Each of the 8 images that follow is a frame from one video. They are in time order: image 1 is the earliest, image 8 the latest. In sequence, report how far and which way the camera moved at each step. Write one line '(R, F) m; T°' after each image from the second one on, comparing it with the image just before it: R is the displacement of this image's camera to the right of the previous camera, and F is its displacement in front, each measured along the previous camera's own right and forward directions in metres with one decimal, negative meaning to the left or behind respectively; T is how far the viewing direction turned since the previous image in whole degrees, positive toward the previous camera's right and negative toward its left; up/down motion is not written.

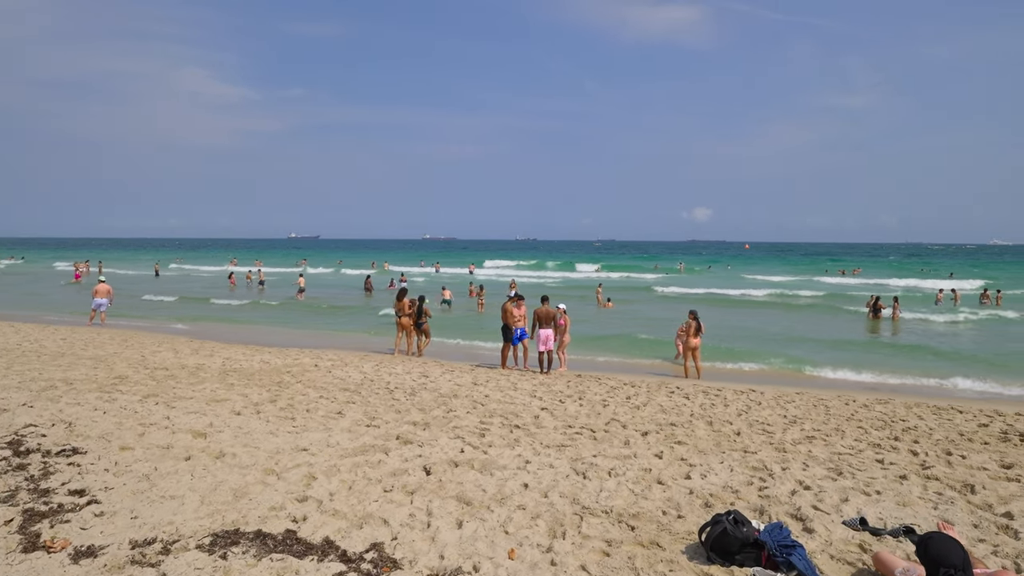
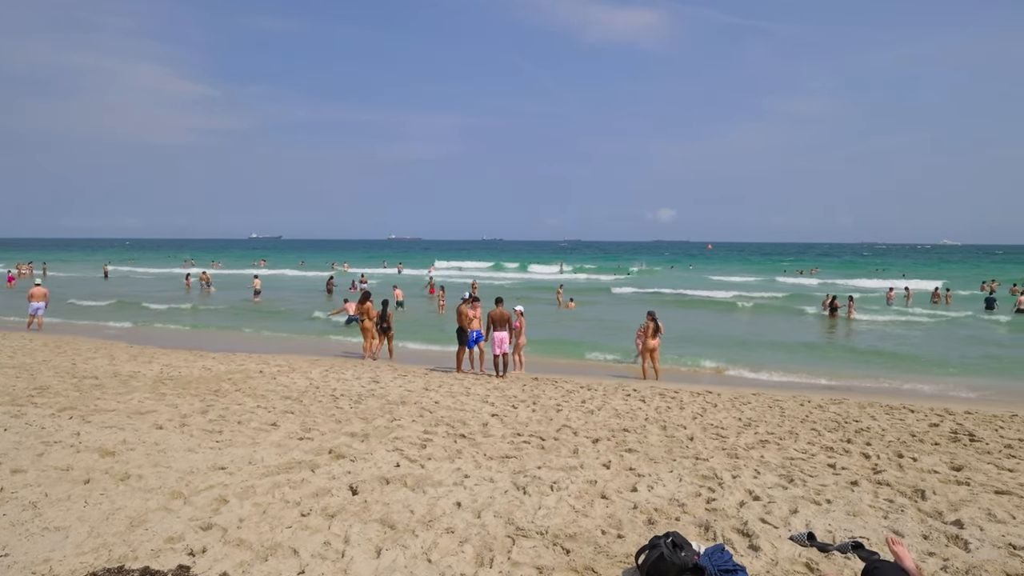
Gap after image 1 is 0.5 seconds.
(+0.2, +0.2) m; +3°
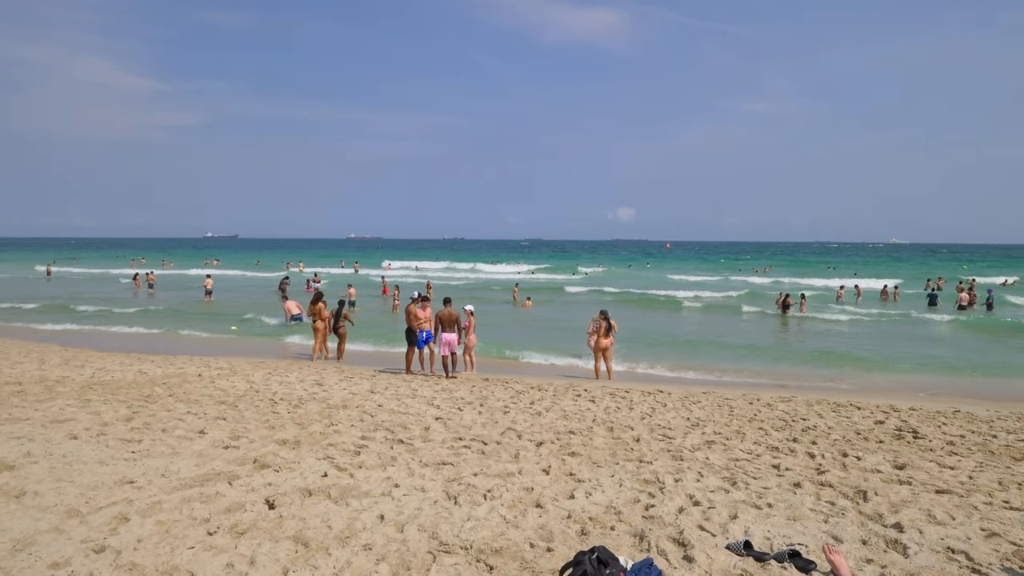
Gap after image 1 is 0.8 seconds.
(+0.2, +0.2) m; +3°
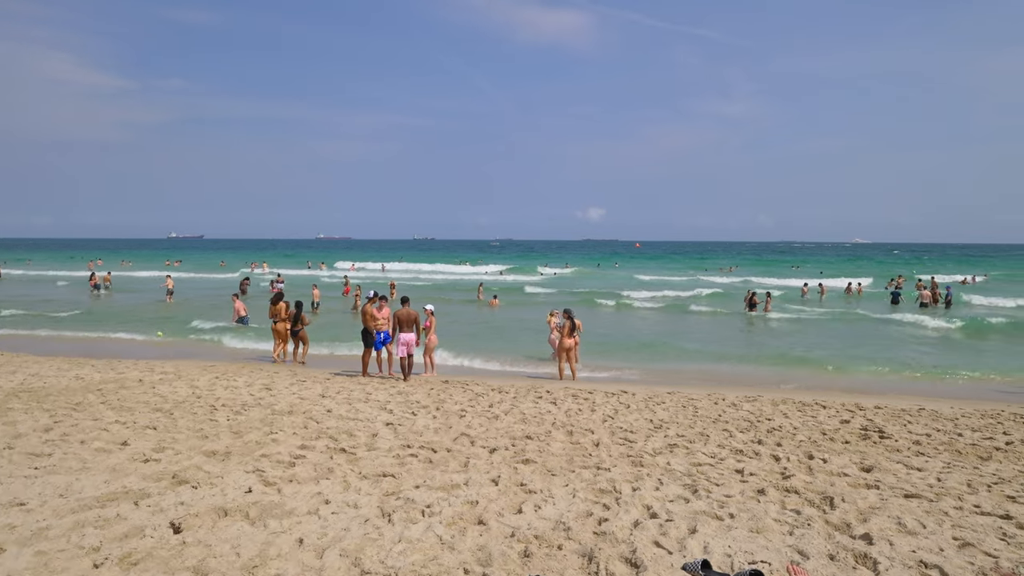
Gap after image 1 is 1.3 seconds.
(+0.1, +0.3) m; +2°
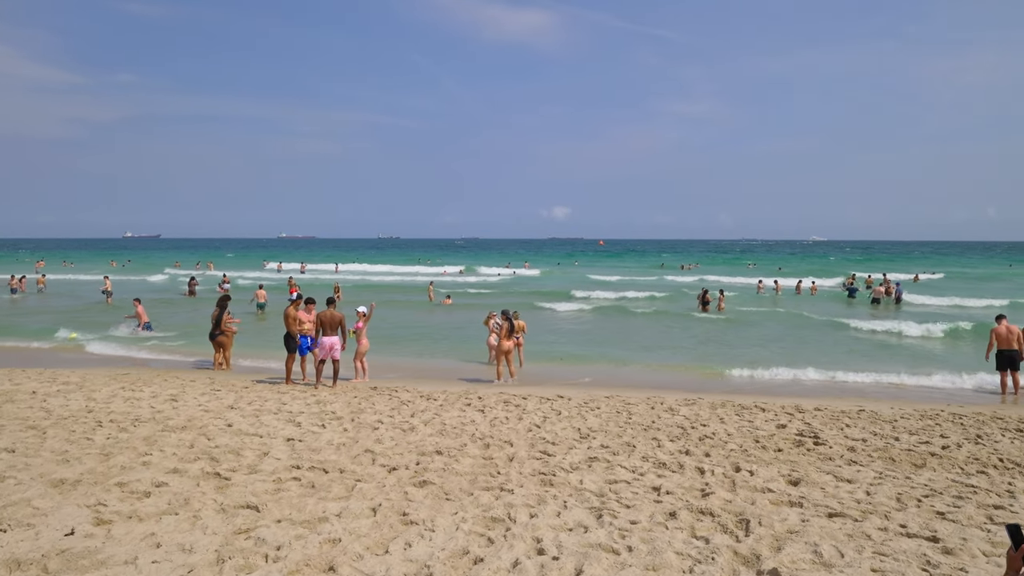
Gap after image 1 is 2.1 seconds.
(+0.4, +0.4) m; +3°
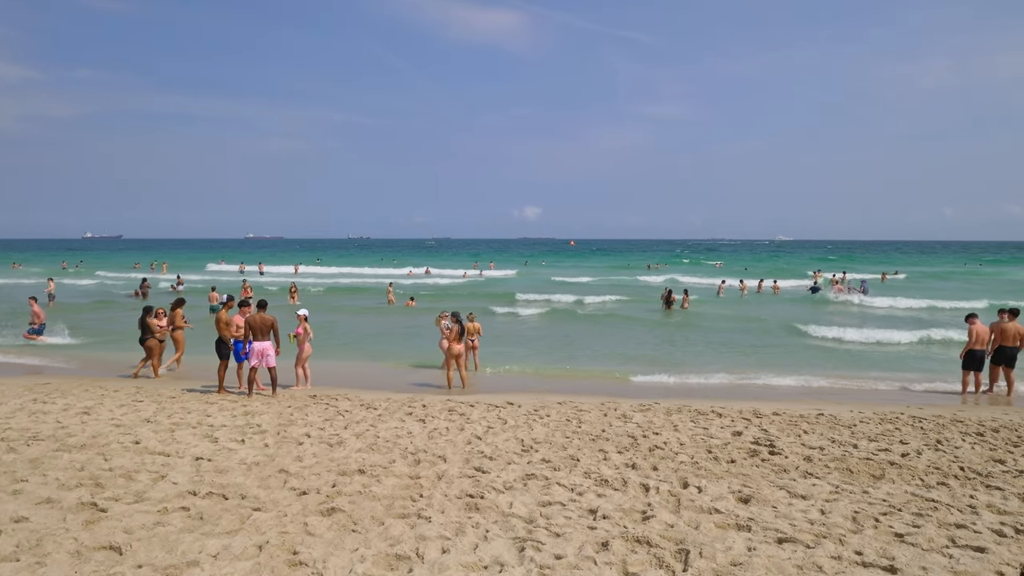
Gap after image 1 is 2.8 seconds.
(+0.3, +0.5) m; +2°
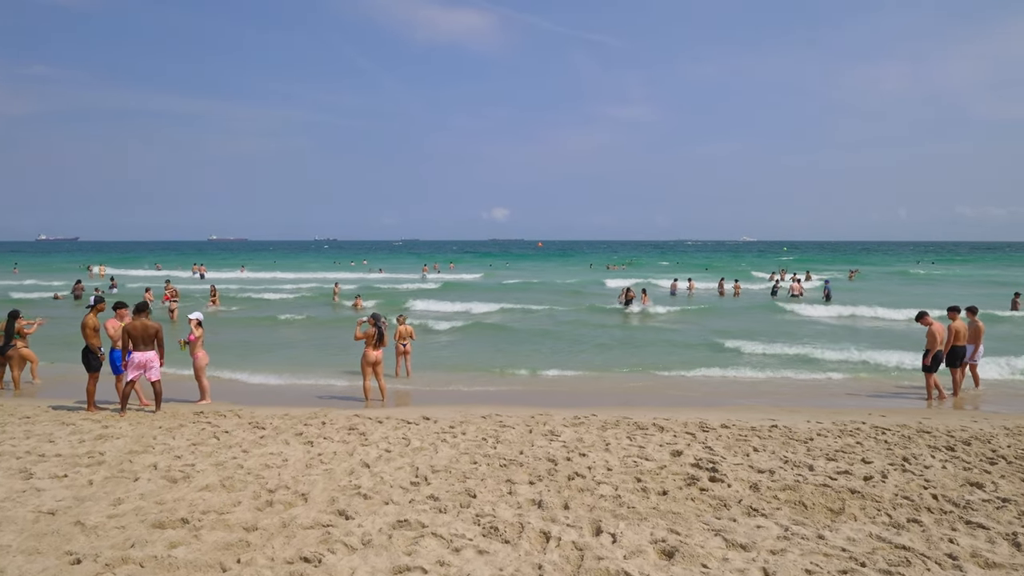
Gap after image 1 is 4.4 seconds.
(+0.6, +1.0) m; +3°
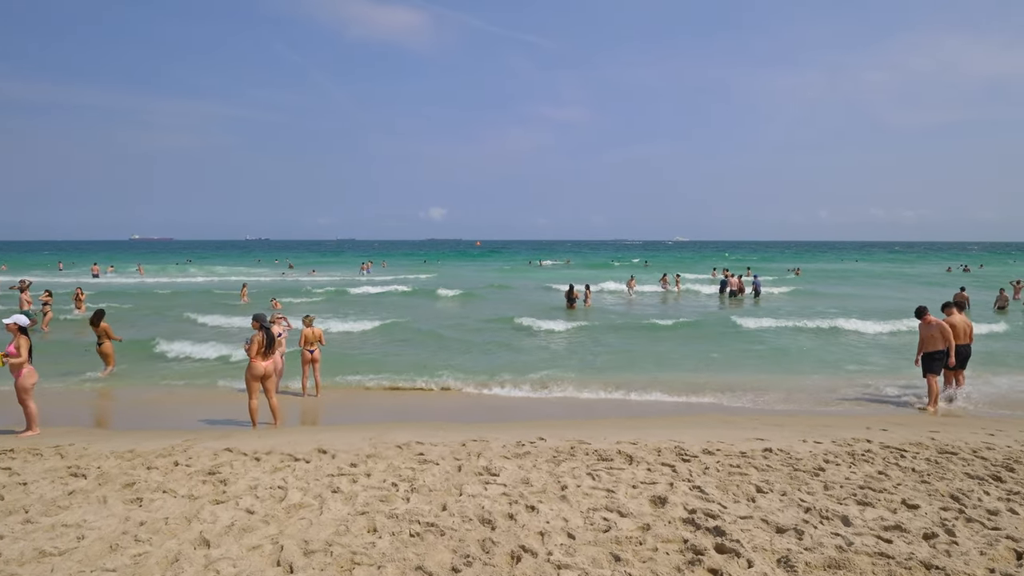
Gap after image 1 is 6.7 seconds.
(+0.1, +1.7) m; +5°
